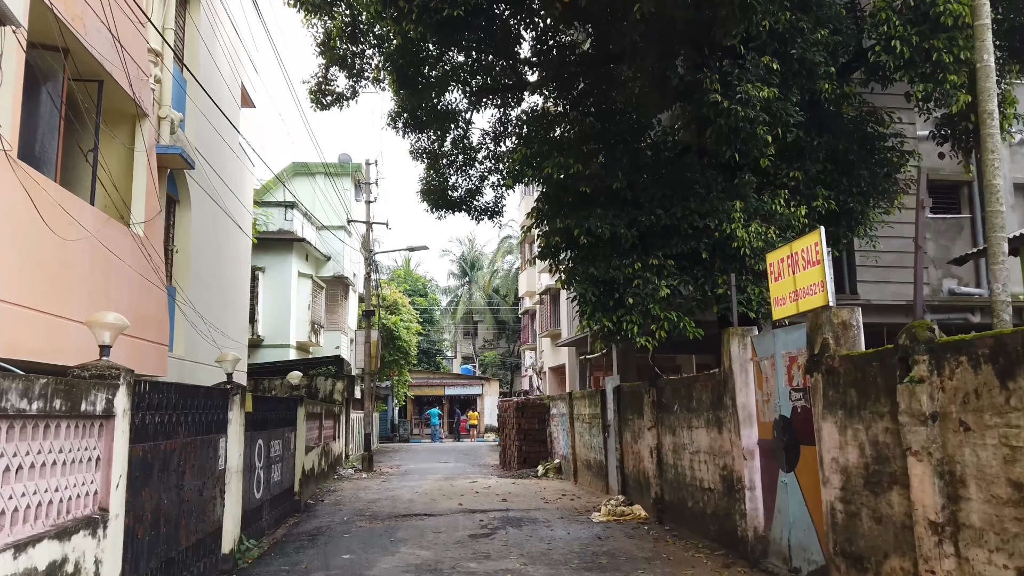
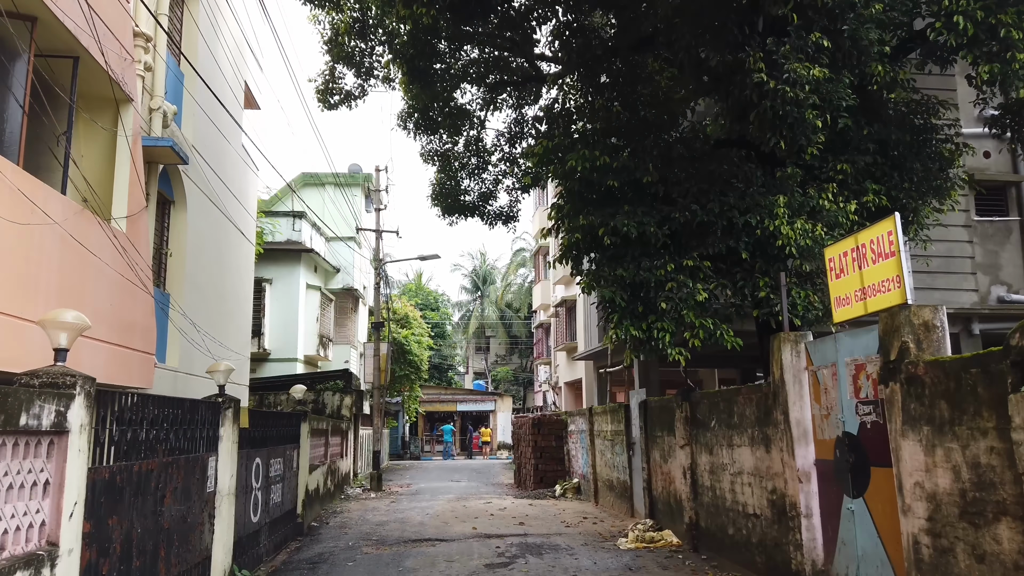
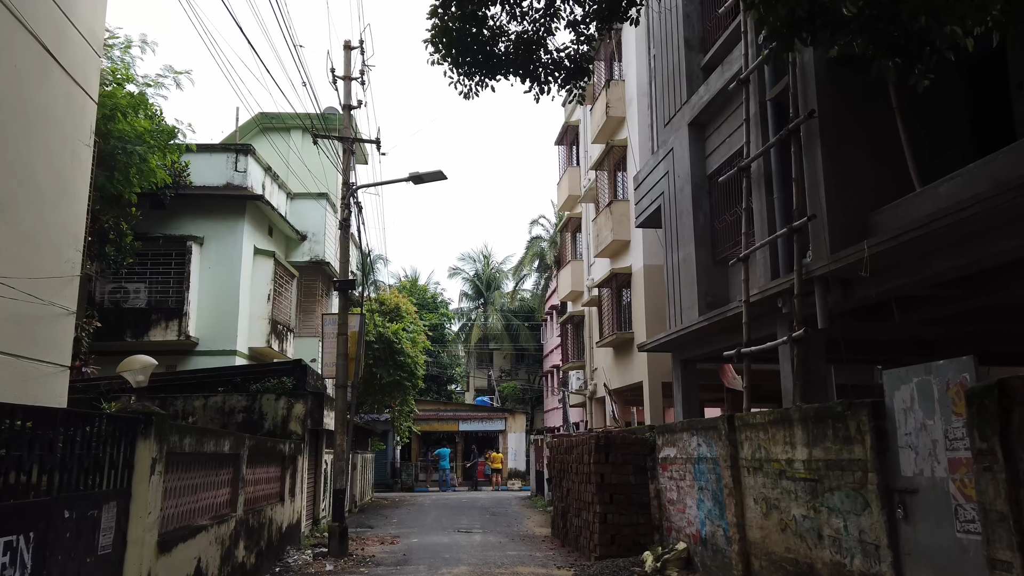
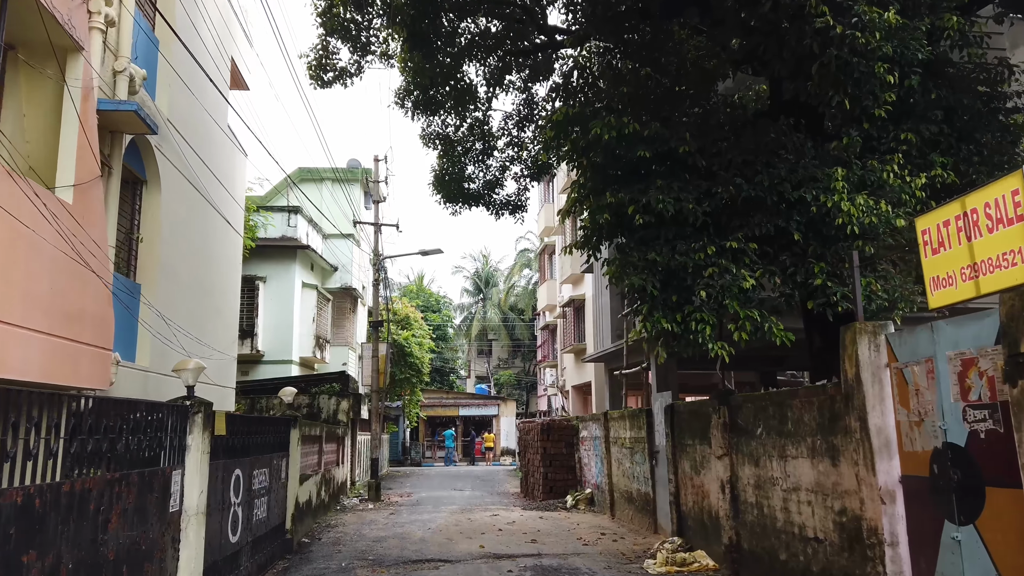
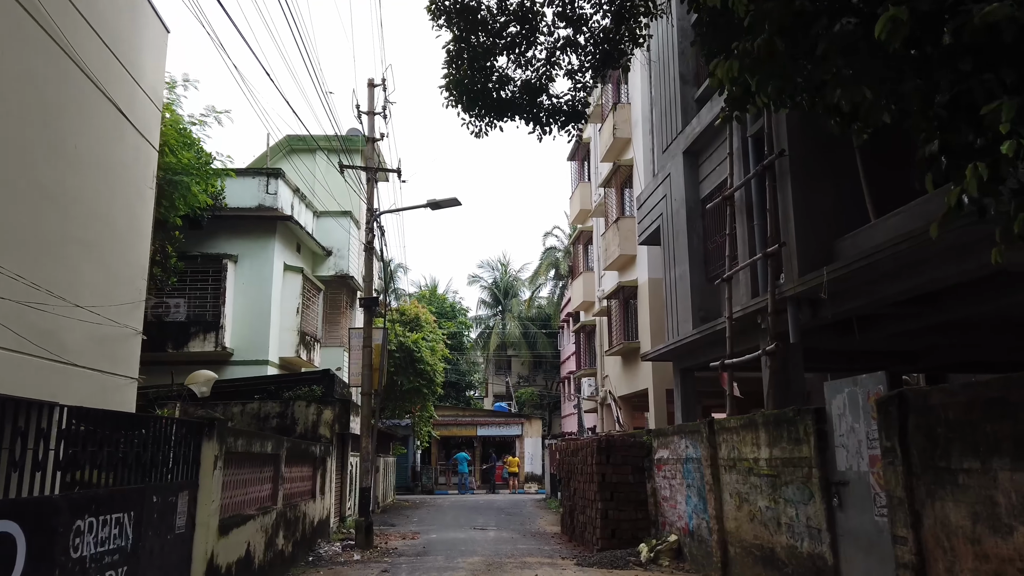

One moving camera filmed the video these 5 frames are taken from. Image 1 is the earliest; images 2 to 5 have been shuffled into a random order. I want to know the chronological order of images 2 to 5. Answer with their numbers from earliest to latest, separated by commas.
2, 4, 5, 3
